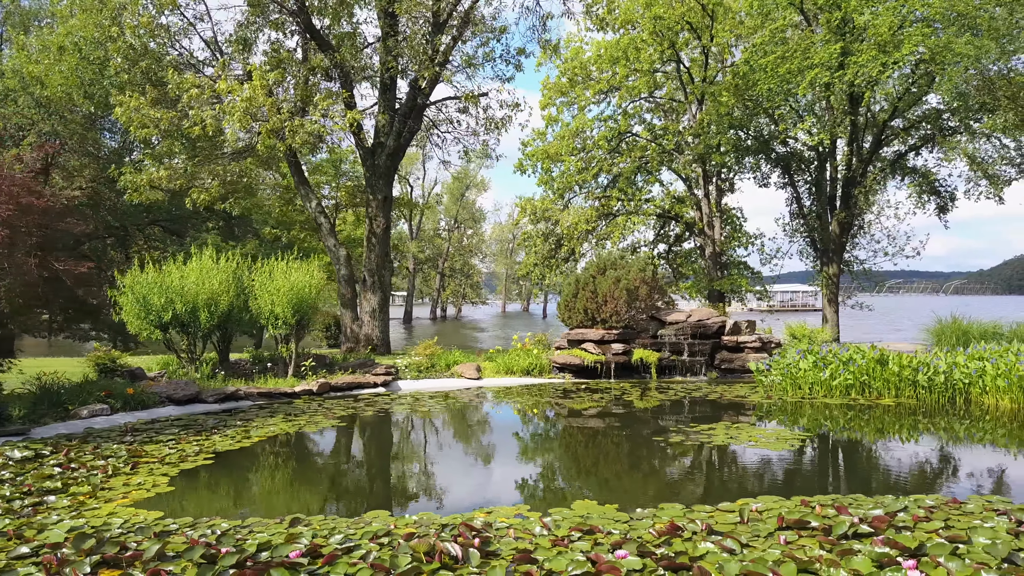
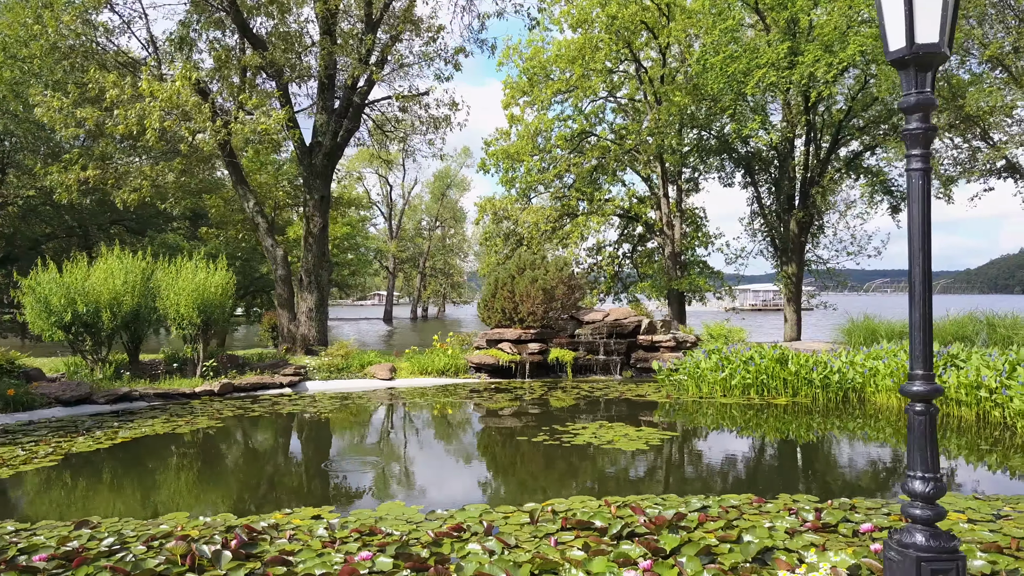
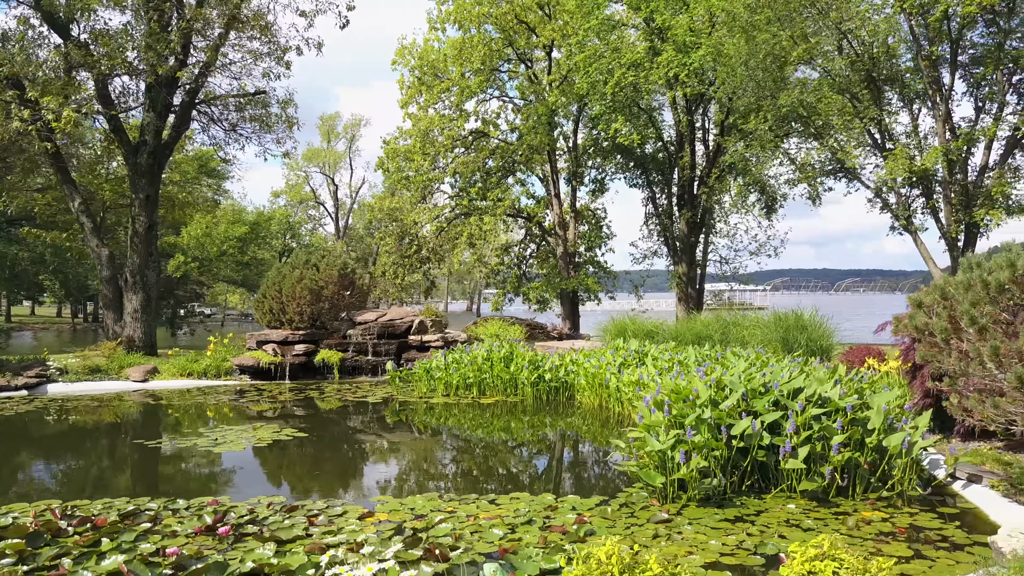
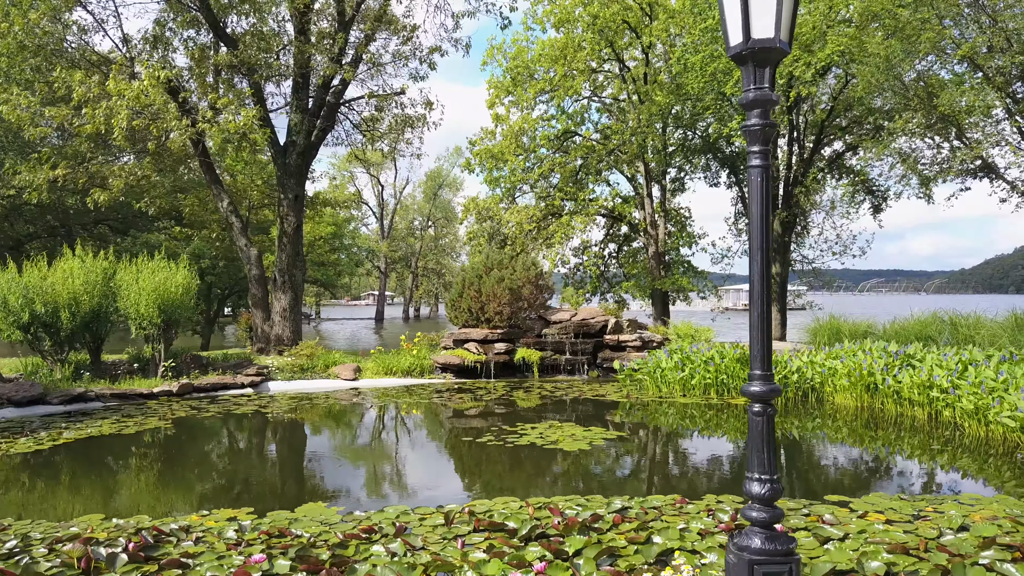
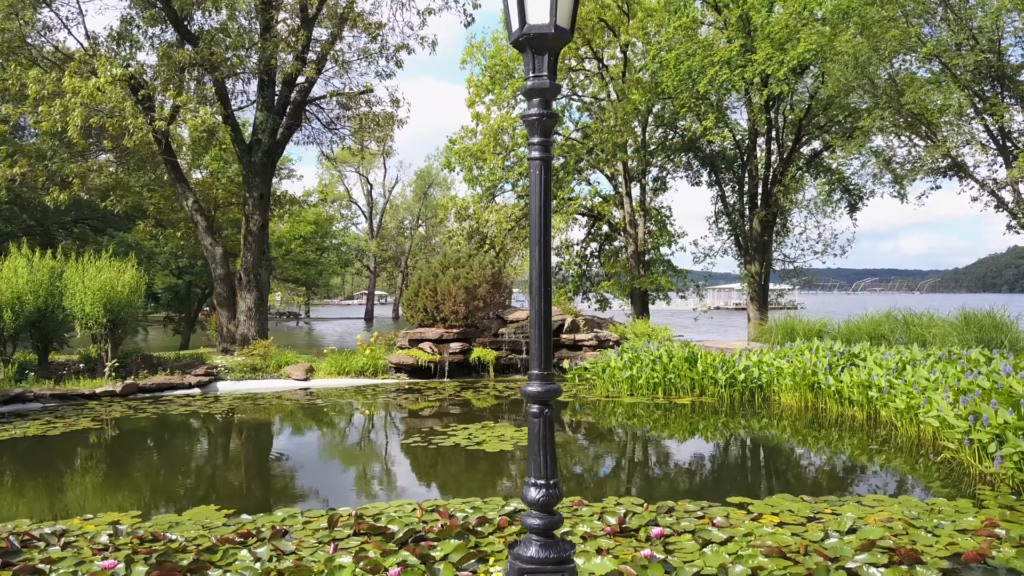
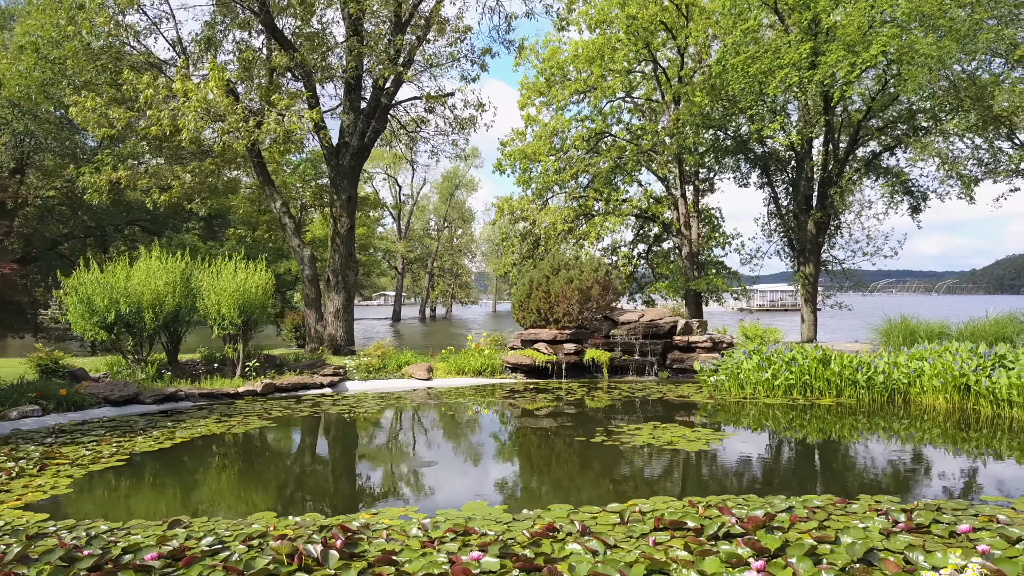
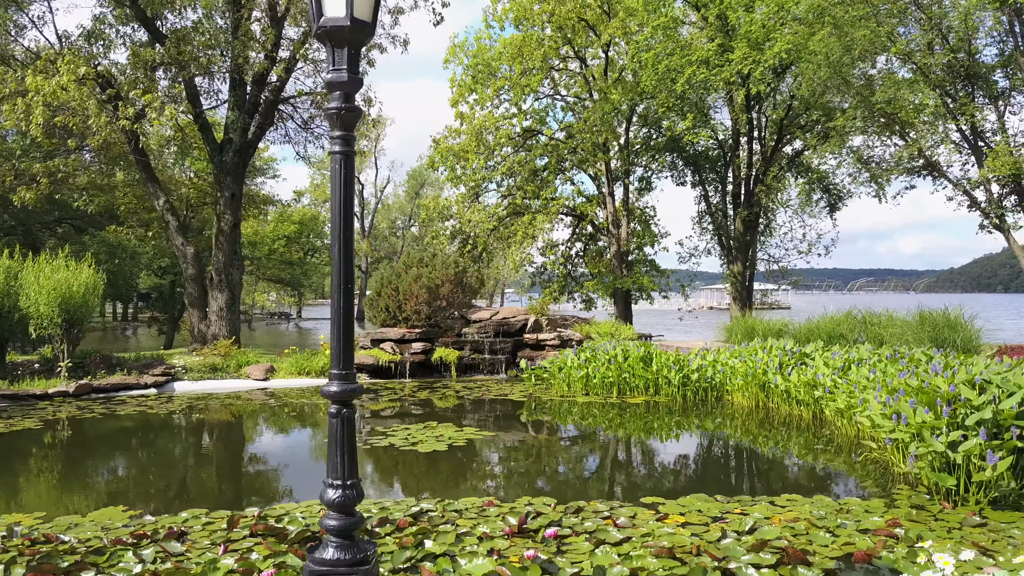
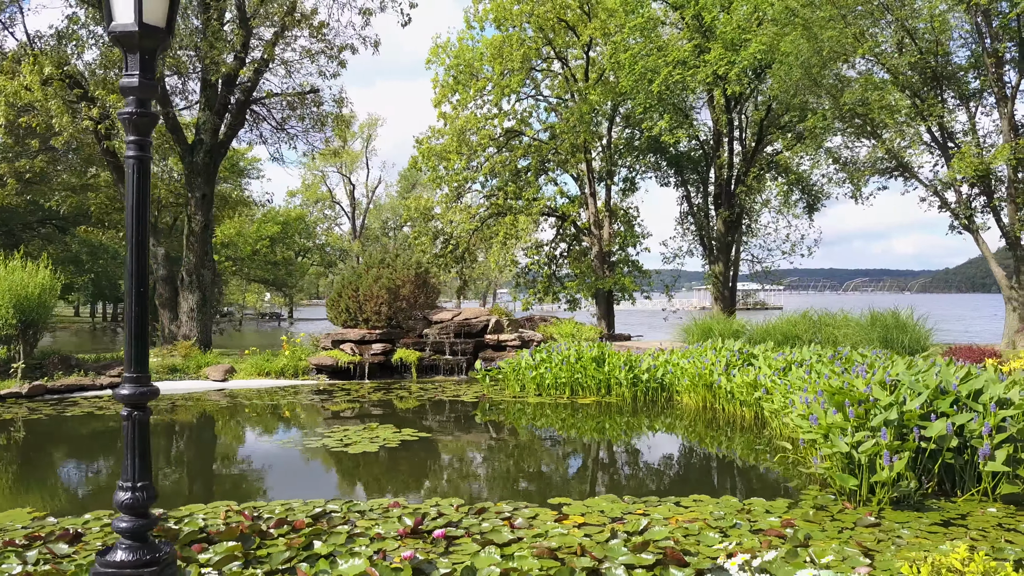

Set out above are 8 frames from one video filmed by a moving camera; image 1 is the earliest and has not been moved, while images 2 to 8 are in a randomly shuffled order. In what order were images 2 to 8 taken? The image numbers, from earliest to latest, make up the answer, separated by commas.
6, 2, 4, 5, 7, 8, 3
